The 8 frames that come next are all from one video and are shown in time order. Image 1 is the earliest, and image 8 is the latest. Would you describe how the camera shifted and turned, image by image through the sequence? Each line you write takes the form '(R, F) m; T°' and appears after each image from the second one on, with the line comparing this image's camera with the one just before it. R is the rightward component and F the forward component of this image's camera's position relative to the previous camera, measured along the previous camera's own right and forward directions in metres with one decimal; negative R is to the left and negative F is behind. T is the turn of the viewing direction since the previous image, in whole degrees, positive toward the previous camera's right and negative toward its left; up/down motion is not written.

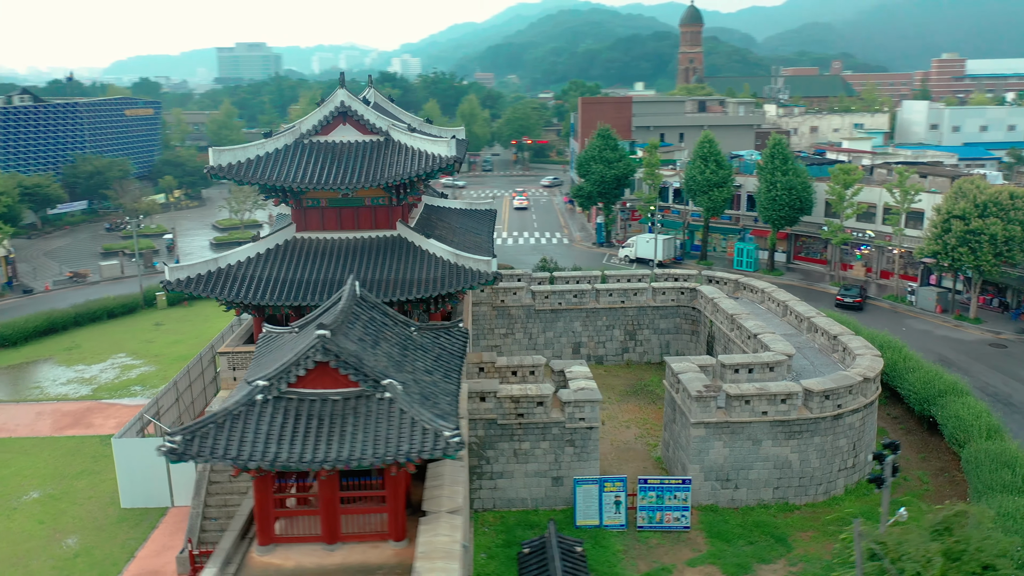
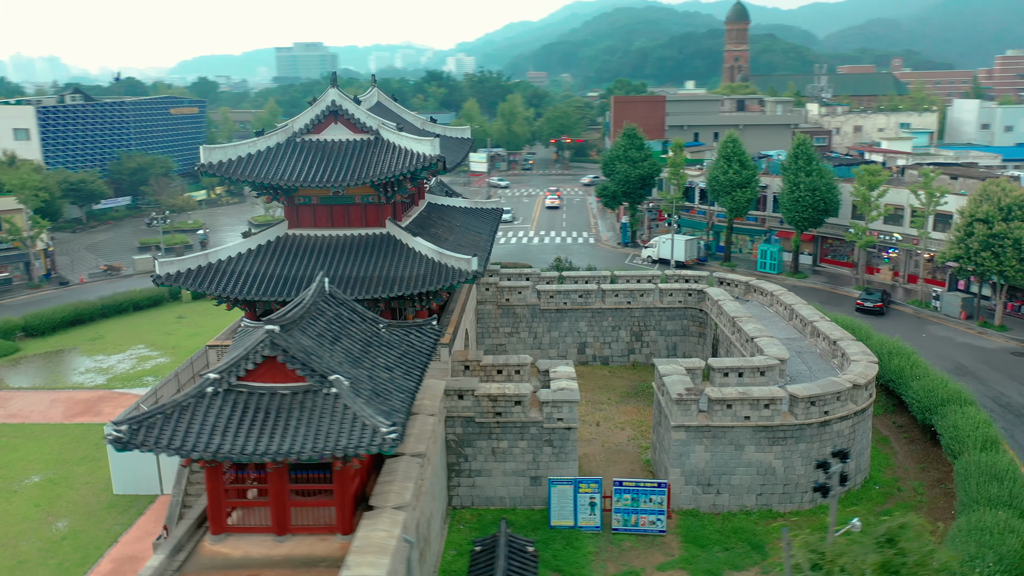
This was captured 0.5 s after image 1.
(+1.6, 0.0) m; -4°
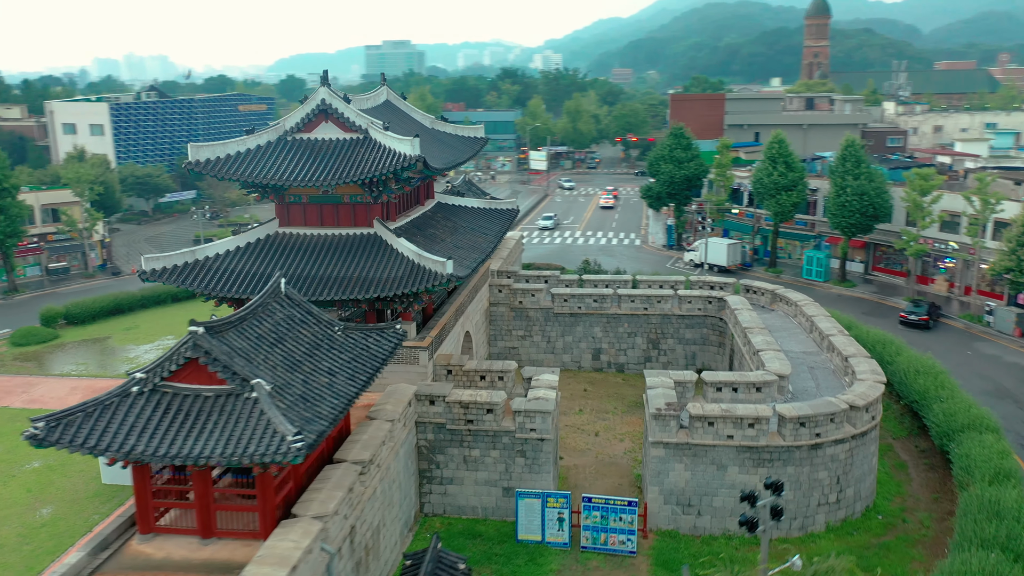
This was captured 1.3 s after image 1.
(+2.4, +0.6) m; -6°
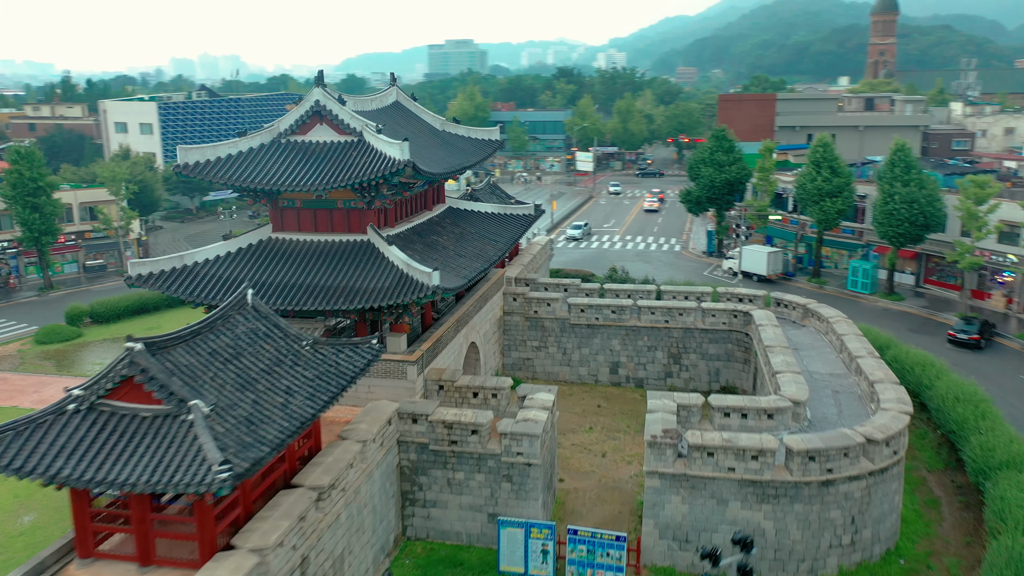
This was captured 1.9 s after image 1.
(+1.5, +1.1) m; -4°
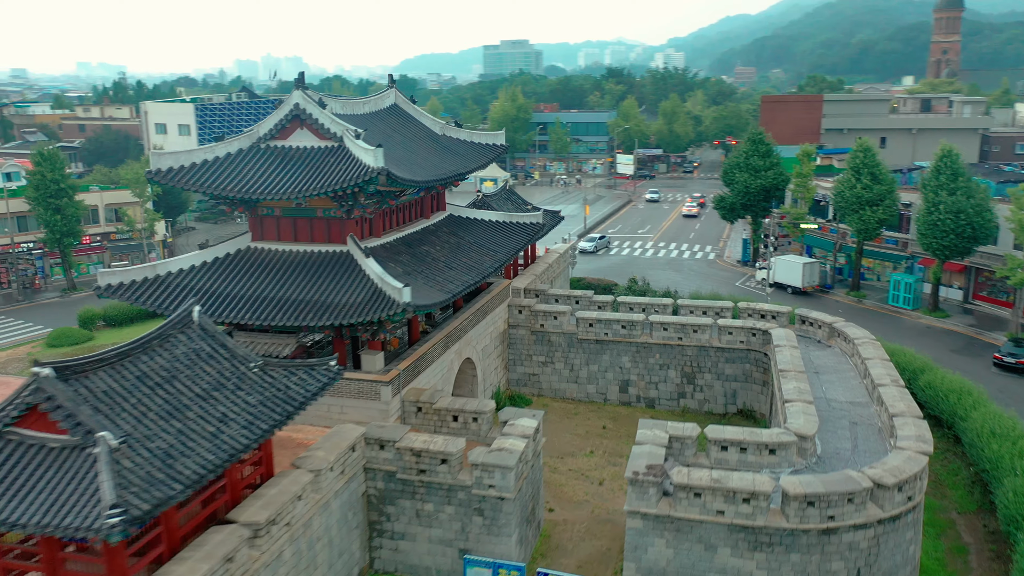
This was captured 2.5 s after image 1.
(+1.5, +1.3) m; -4°
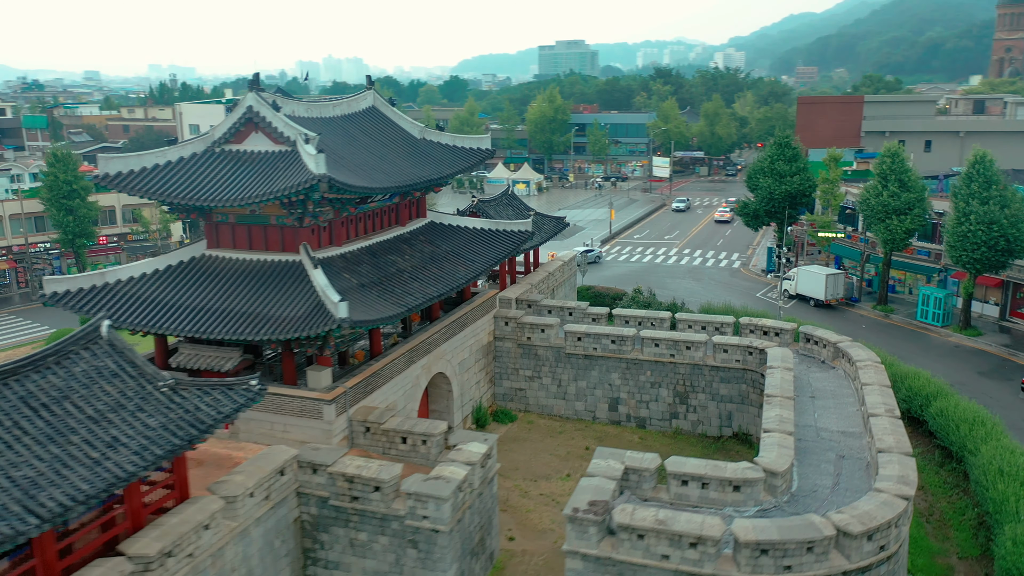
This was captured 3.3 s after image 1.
(+2.1, +1.2) m; -4°
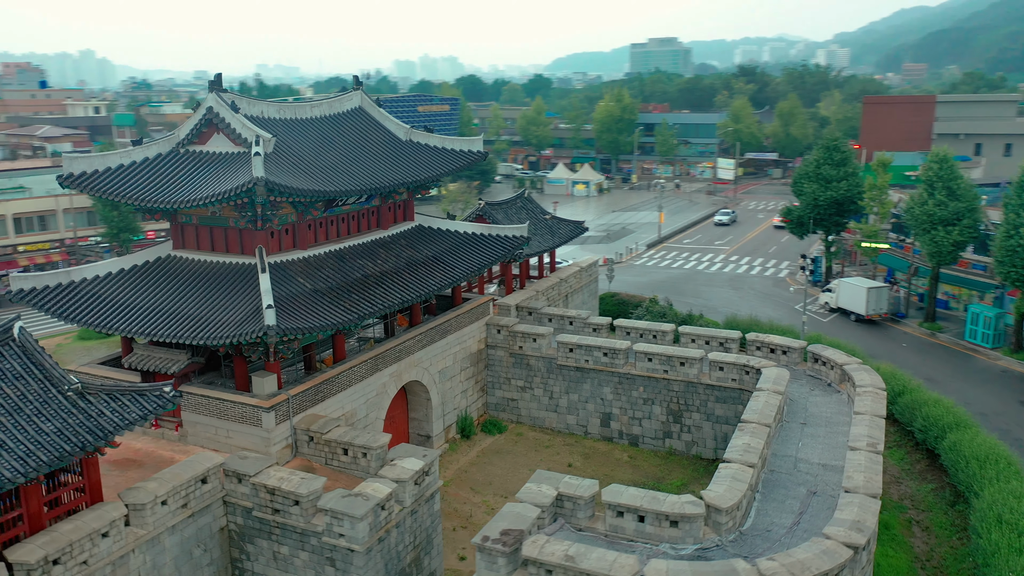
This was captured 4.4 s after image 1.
(+2.8, +0.9) m; -6°
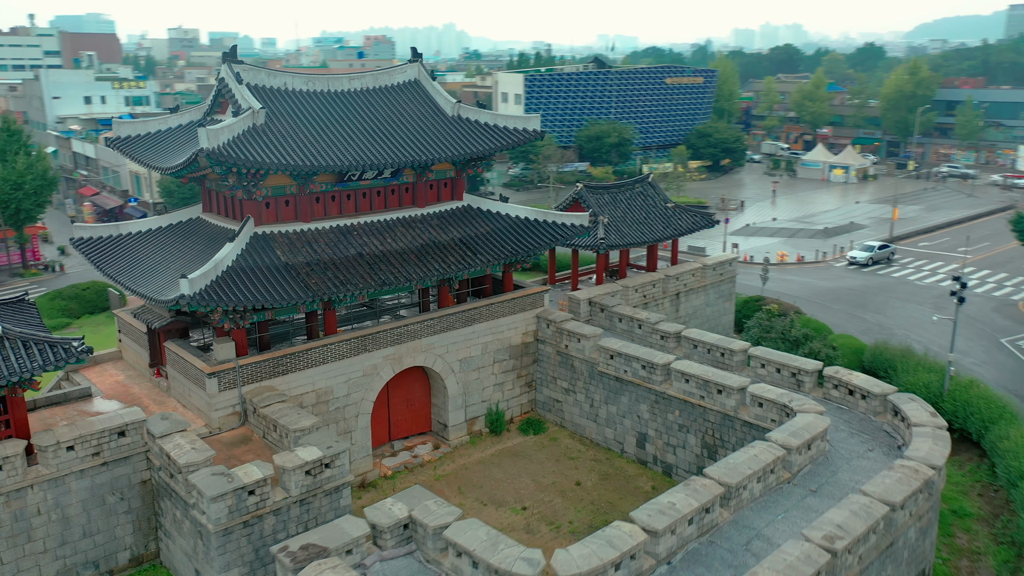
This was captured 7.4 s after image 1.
(+6.8, +3.0) m; -21°
